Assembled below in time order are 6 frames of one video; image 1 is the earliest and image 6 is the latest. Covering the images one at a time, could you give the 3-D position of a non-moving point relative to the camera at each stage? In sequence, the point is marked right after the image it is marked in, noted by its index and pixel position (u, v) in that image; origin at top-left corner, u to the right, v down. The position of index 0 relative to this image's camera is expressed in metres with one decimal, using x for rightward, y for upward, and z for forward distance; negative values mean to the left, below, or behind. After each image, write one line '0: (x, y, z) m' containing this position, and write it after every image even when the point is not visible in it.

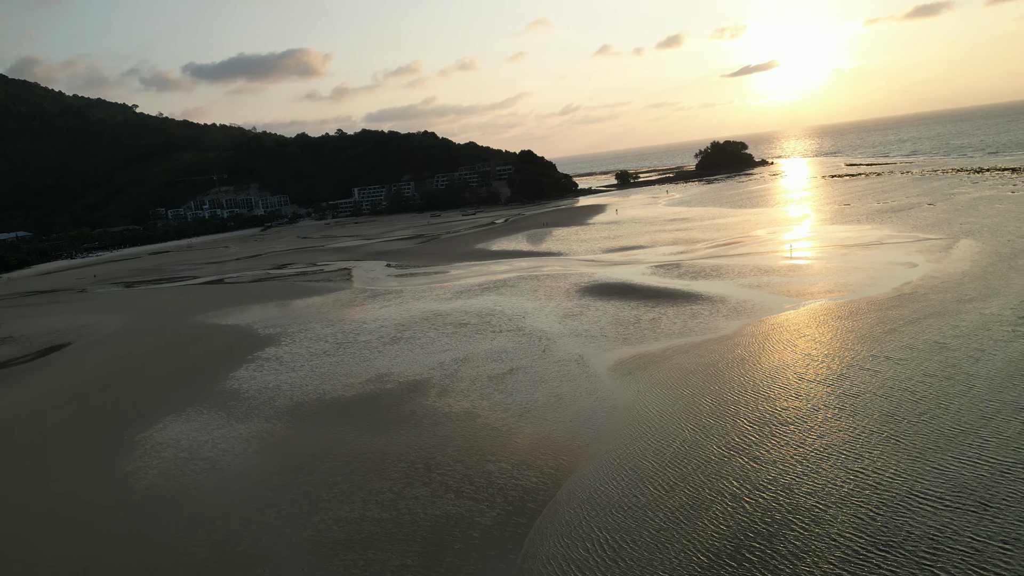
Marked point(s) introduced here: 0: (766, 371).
0: (+4.7, -1.6, +13.6) m
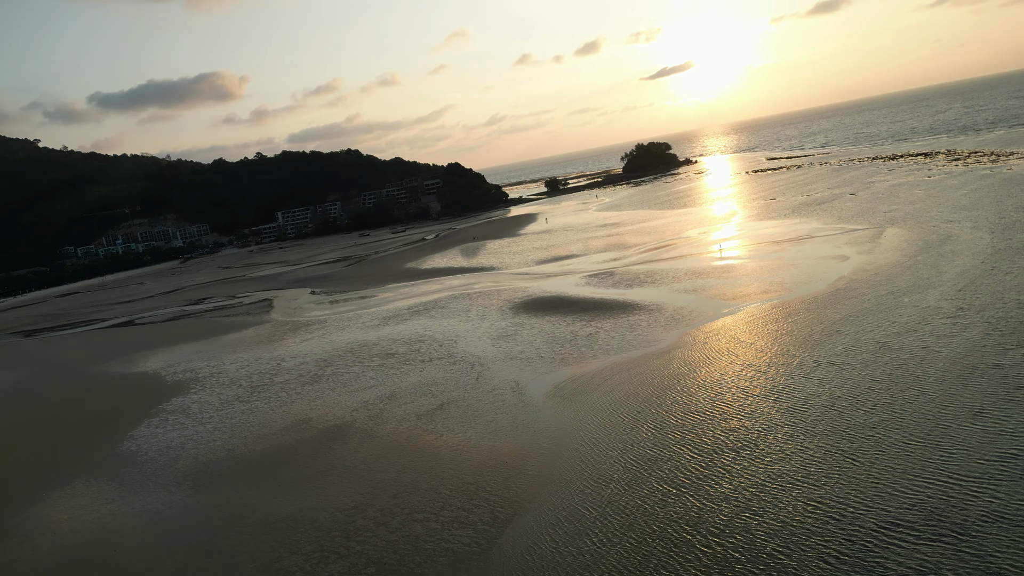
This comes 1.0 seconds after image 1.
0: (+3.5, -1.7, +12.7) m
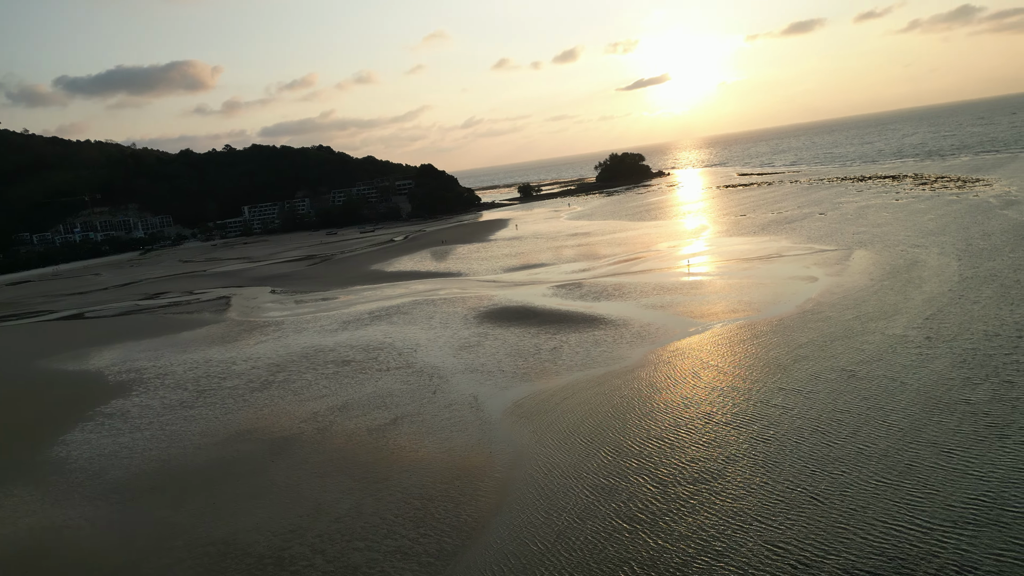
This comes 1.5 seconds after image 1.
0: (+2.7, -2.1, +12.2) m
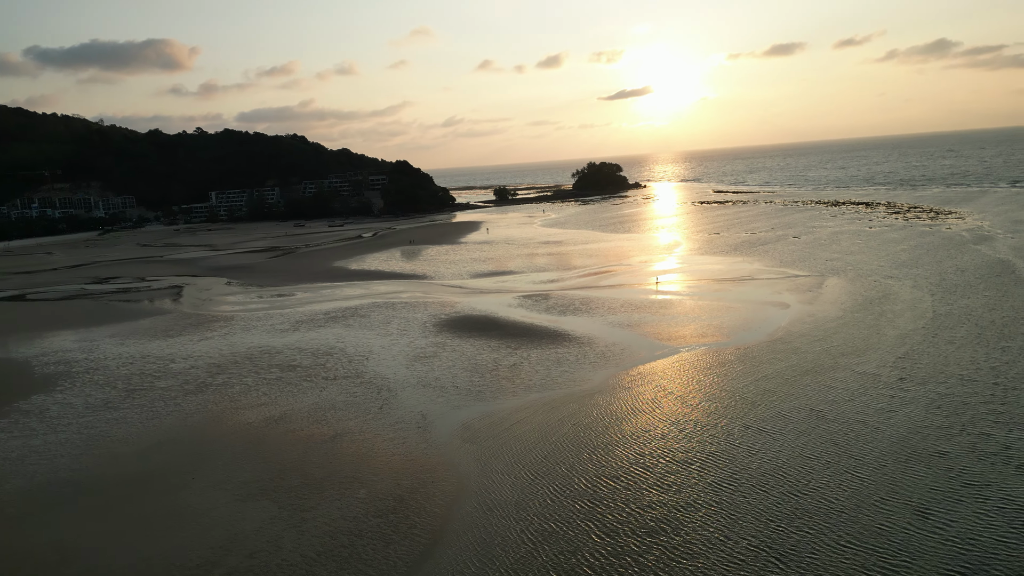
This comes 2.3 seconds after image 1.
0: (+1.9, -2.5, +11.4) m
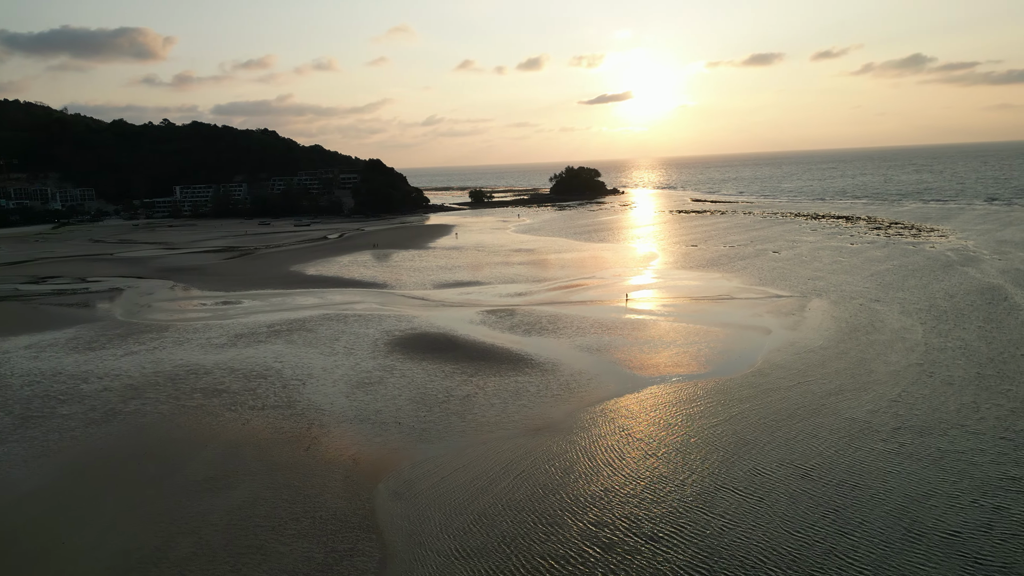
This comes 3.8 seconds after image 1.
0: (+1.1, -3.0, +9.6) m
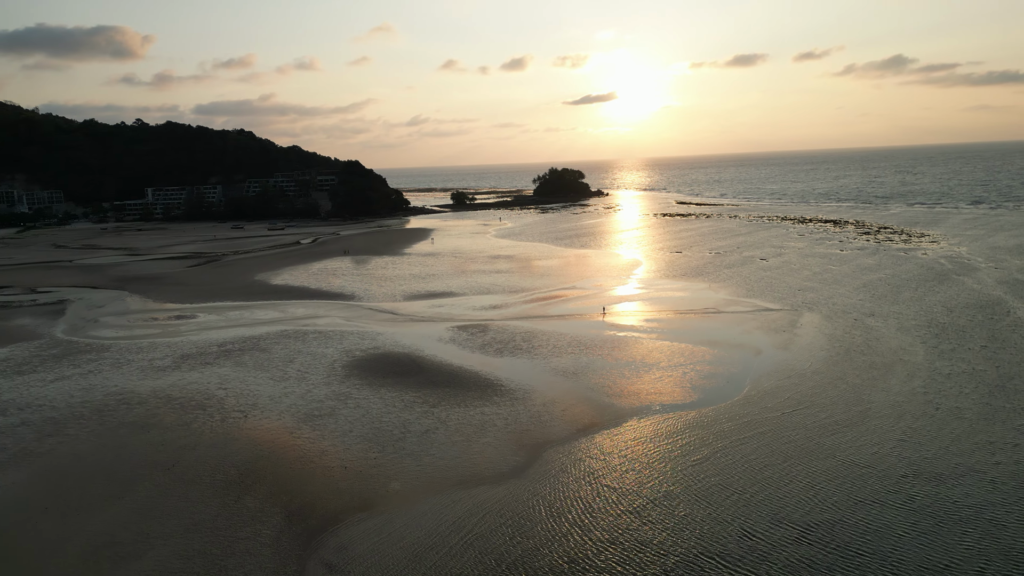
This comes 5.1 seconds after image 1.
0: (+0.5, -3.4, +8.1) m
